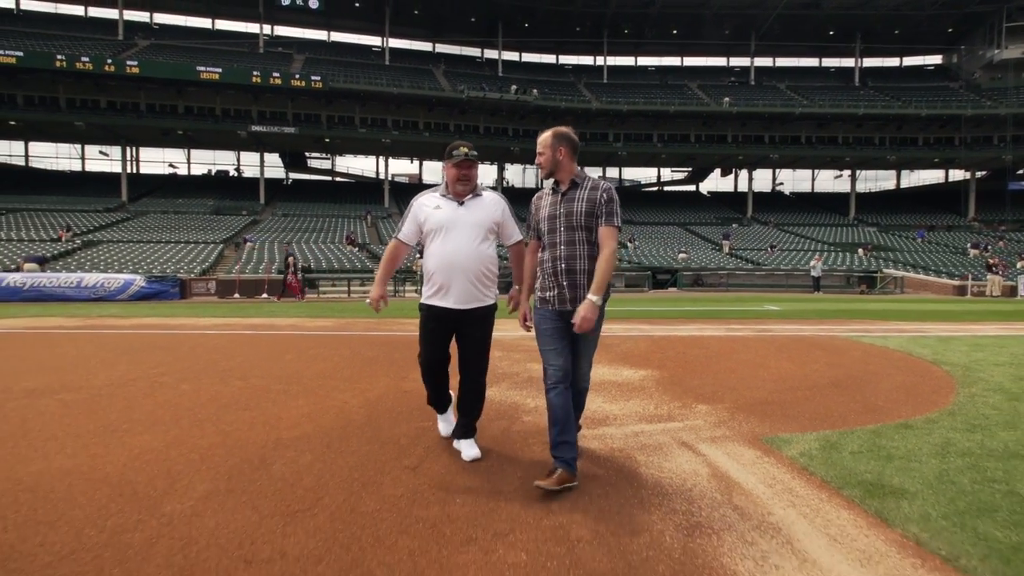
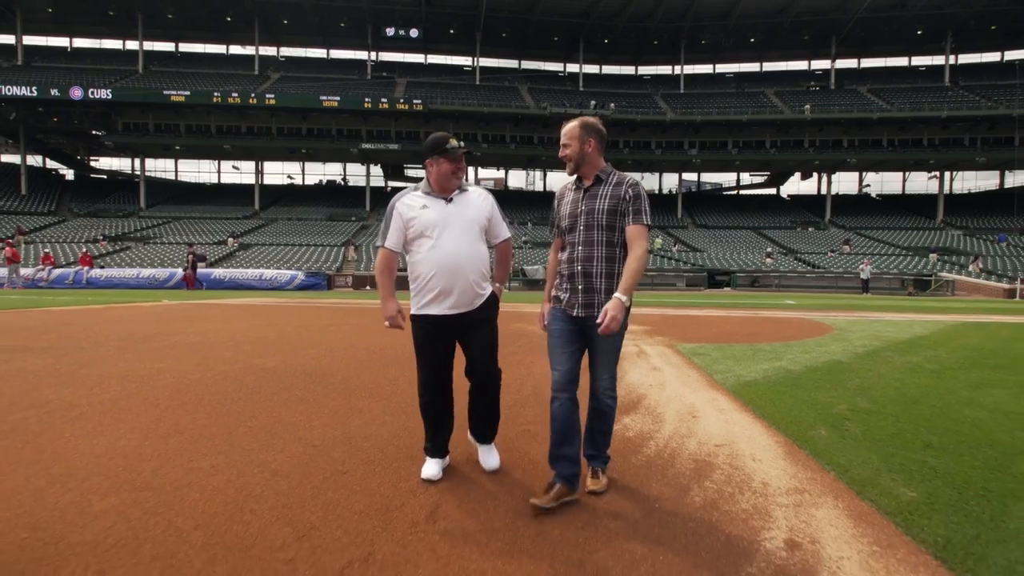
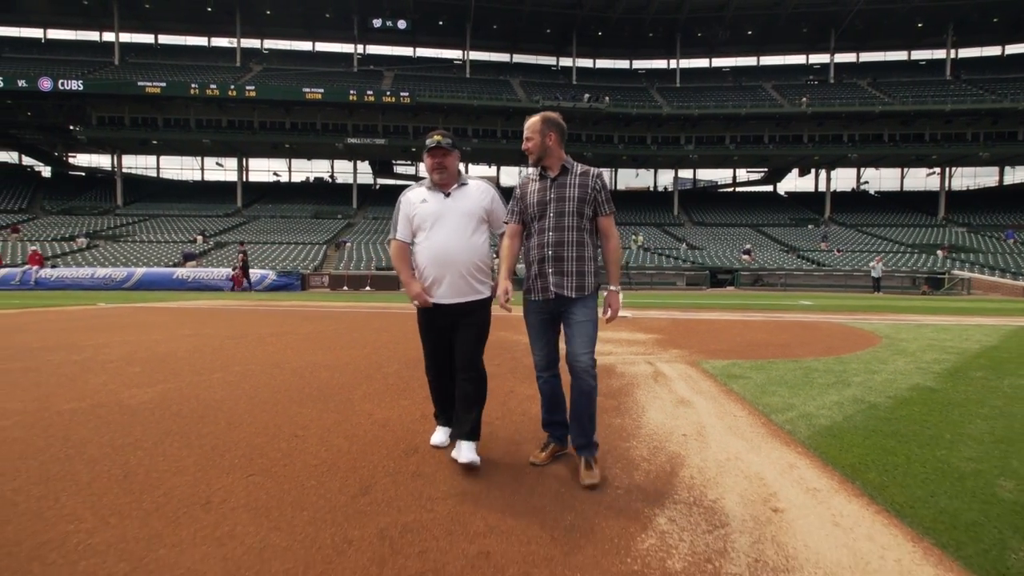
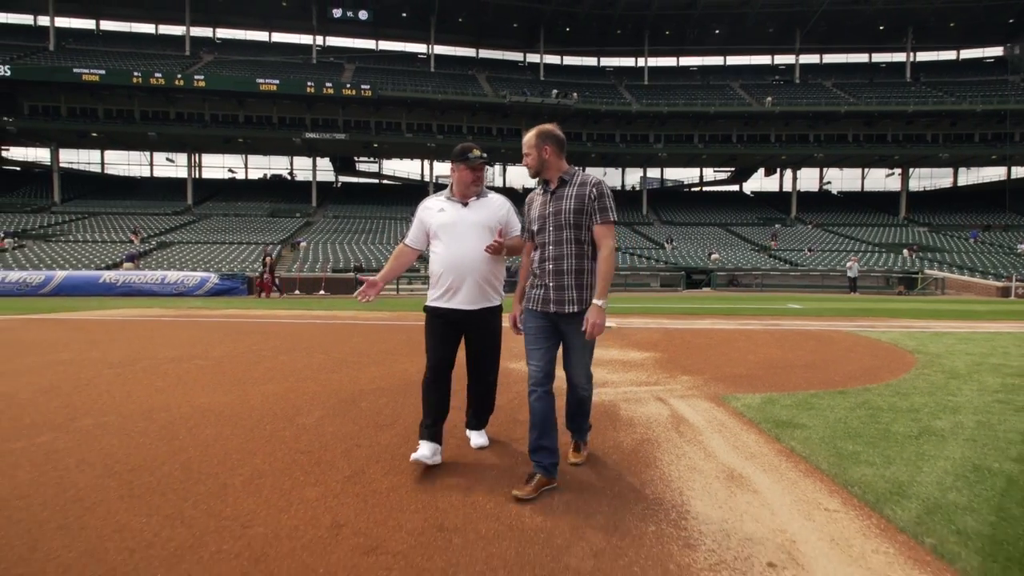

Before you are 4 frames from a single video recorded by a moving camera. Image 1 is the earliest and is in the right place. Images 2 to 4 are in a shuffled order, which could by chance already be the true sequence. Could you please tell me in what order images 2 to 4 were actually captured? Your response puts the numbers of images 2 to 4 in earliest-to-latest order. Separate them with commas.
4, 3, 2
